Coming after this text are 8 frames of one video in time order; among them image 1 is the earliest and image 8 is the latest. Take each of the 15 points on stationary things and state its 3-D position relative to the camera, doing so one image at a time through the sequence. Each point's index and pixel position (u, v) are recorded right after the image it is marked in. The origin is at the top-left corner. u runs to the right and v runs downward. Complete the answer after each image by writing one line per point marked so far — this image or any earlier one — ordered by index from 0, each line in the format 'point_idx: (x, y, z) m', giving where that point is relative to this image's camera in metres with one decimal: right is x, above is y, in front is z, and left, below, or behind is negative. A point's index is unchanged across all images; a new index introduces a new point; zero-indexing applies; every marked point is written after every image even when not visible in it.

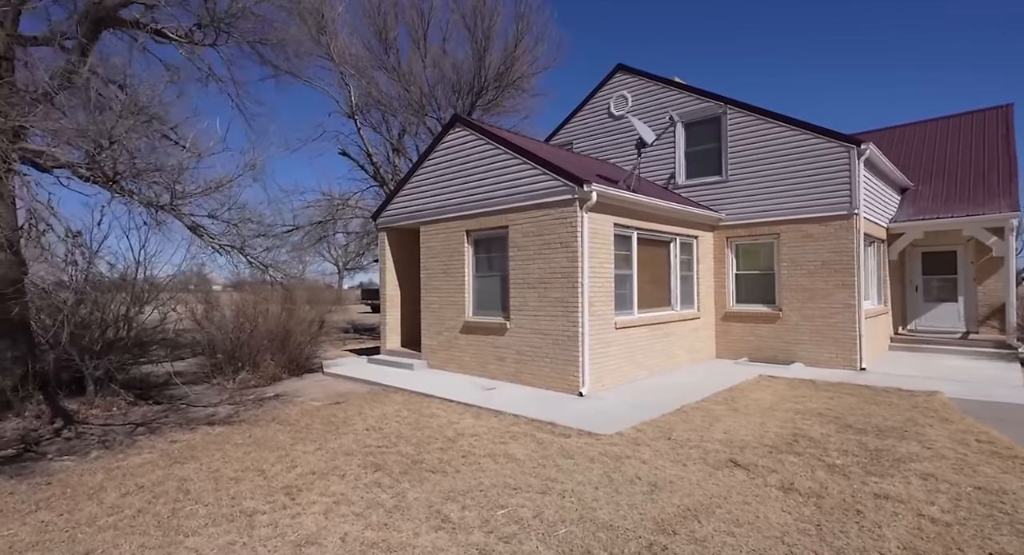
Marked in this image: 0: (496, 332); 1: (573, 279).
0: (-0.3, -1.0, +9.7) m
1: (+1.0, 0.0, +8.5) m
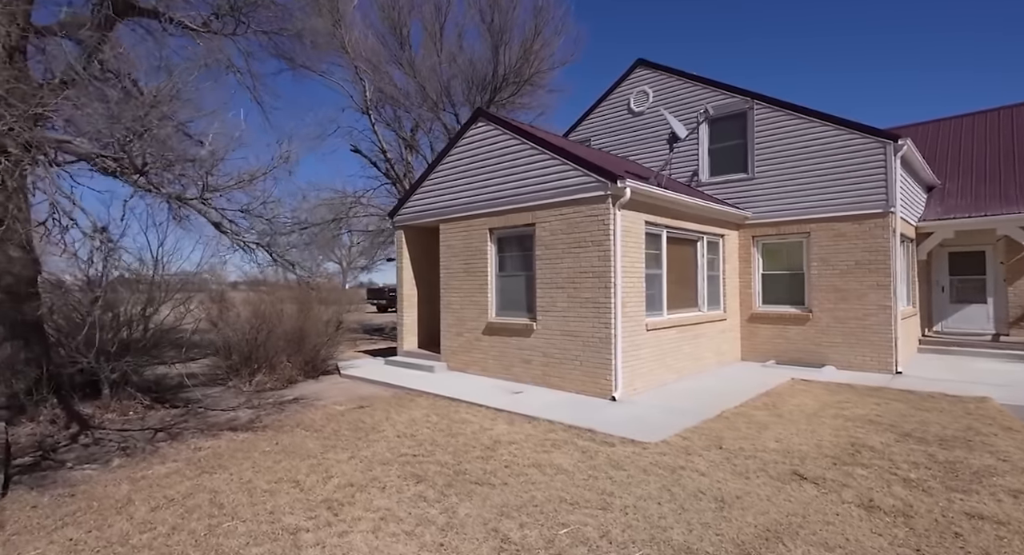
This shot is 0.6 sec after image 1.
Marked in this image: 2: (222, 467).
0: (+0.2, -1.0, +9.4) m
1: (+1.4, 0.0, +8.2) m
2: (-2.8, -1.9, +5.2) m
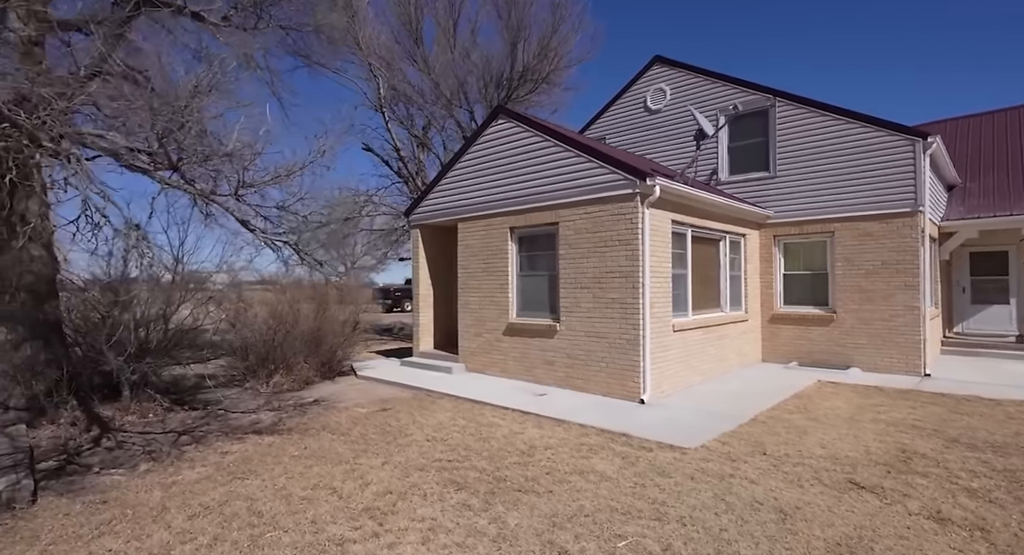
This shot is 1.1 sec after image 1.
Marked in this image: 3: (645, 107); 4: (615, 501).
0: (+0.6, -1.0, +9.2) m
1: (+1.8, 0.0, +8.0) m
2: (-2.5, -1.9, +5.0) m
3: (+3.6, +4.7, +14.3) m
4: (+0.8, -1.8, +4.2) m
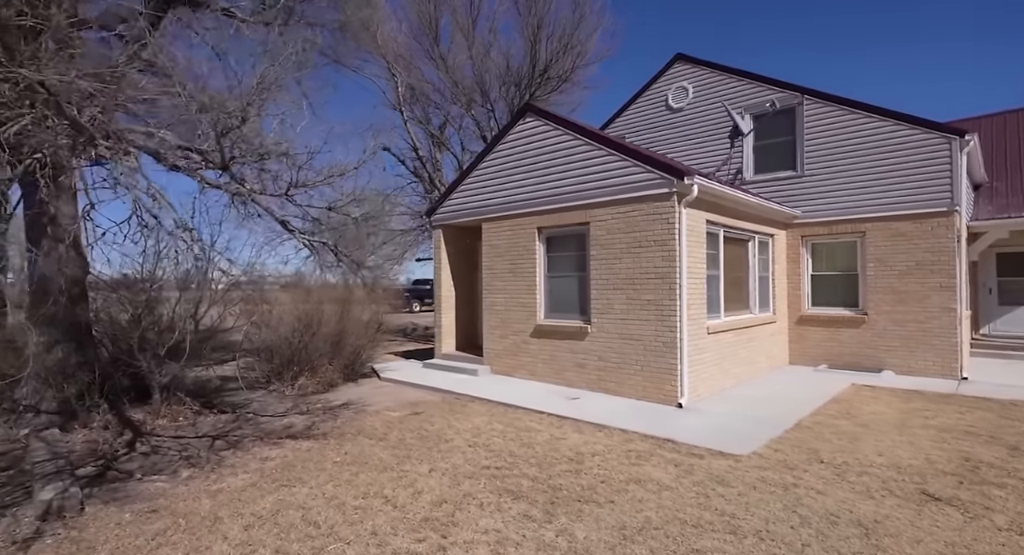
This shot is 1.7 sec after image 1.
0: (+1.1, -1.0, +9.1) m
1: (+2.4, 0.0, +7.8) m
2: (-2.0, -1.9, +4.9) m
3: (+4.2, +4.6, +14.1) m
4: (+1.3, -1.8, +4.0) m
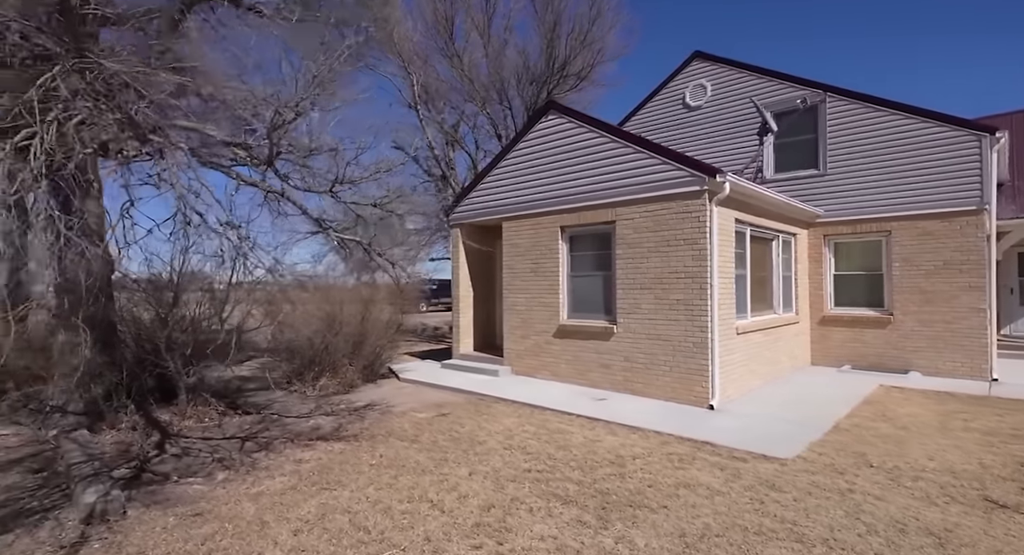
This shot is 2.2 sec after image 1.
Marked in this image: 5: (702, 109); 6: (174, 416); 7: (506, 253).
0: (+1.5, -1.0, +9.0) m
1: (+2.8, 0.0, +7.7) m
2: (-1.6, -1.9, +4.7) m
3: (+4.6, +4.6, +14.0) m
4: (+1.7, -1.8, +3.9) m
5: (+4.9, +4.4, +13.6) m
6: (-4.5, -1.8, +7.0) m
7: (-0.1, +0.5, +10.6) m
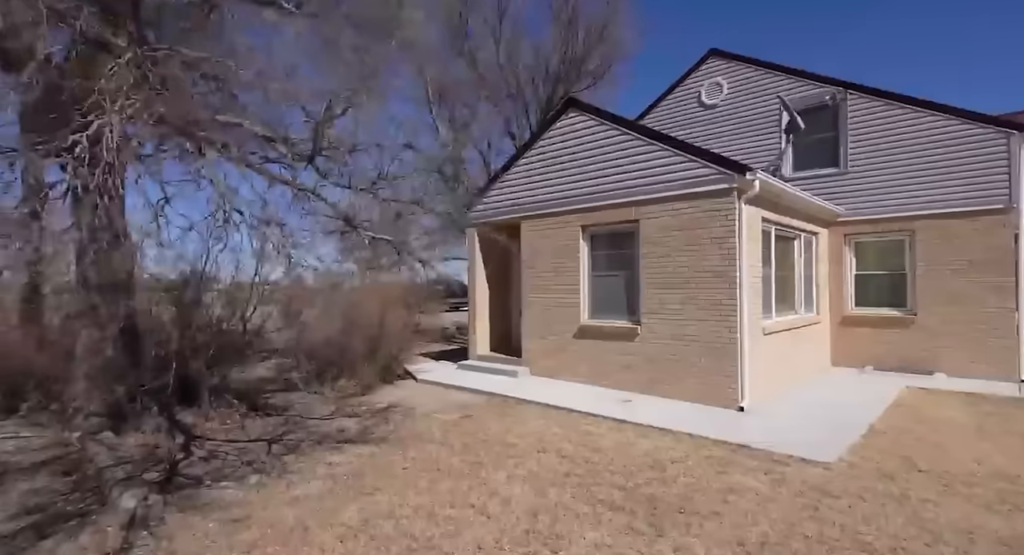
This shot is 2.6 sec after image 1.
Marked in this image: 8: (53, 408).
0: (+1.9, -1.0, +8.8) m
1: (+3.1, 0.0, +7.6) m
2: (-1.2, -1.9, +4.6) m
3: (+5.0, +4.6, +13.9) m
4: (+2.1, -1.8, +3.8) m
5: (+5.3, +4.4, +13.5) m
6: (-4.2, -1.8, +6.9) m
7: (+0.3, +0.5, +10.4) m
8: (-5.7, -1.6, +6.6) m
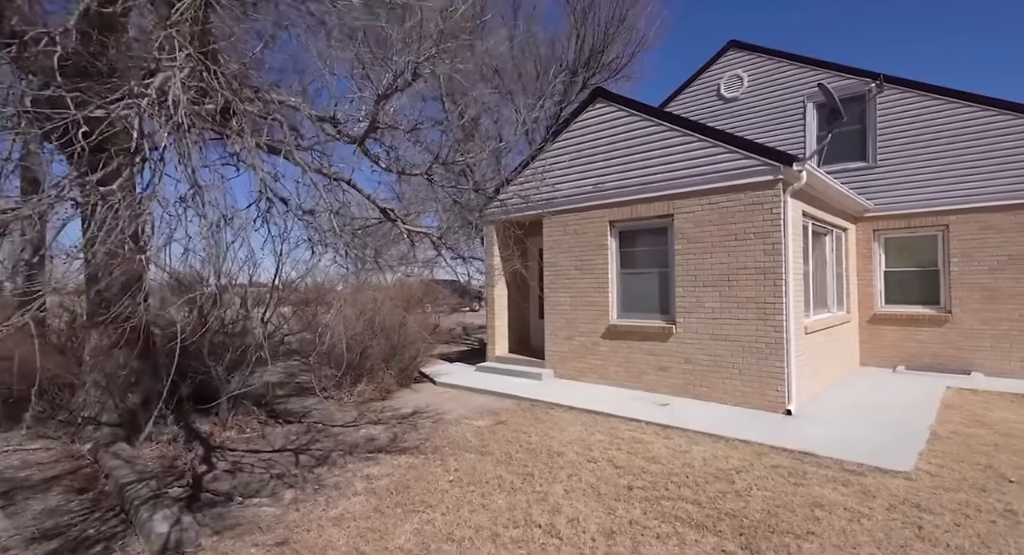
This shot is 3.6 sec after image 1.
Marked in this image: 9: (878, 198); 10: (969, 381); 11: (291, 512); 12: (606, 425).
0: (+2.3, -1.0, +8.5) m
1: (+3.6, 0.0, +7.2) m
2: (-0.7, -1.8, +4.2) m
3: (+5.3, +4.7, +13.5) m
4: (+2.6, -1.7, +3.4) m
5: (+5.7, +4.4, +13.2) m
6: (-3.7, -1.8, +6.4) m
7: (+0.7, +0.5, +10.0) m
8: (-5.3, -1.6, +6.1) m
9: (+7.7, +1.7, +11.0) m
10: (+8.2, -1.9, +9.4) m
11: (-1.7, -1.8, +4.0) m
12: (+1.2, -1.9, +6.8) m
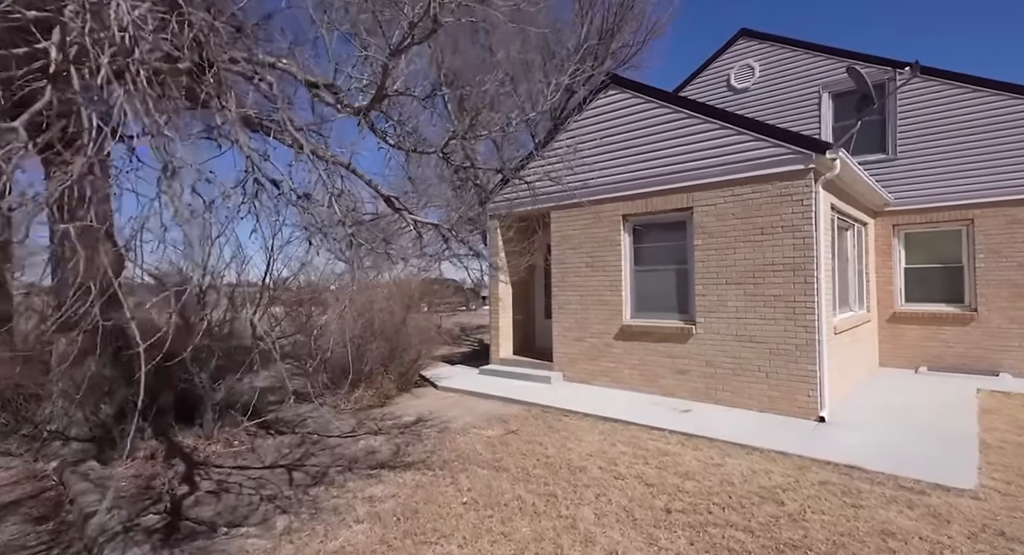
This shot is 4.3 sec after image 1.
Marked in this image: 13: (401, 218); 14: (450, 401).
0: (+2.5, -0.9, +7.9) m
1: (+3.7, +0.1, +6.7) m
2: (-0.5, -1.8, +3.7) m
3: (+5.4, +4.8, +13.0) m
4: (+2.8, -1.7, +2.9) m
5: (+5.8, +4.5, +12.7) m
6: (-3.5, -1.8, +5.9) m
7: (+0.8, +0.6, +9.5) m
8: (-5.1, -1.6, +5.5) m
9: (+7.8, +1.7, +10.5) m
10: (+8.3, -1.8, +8.9) m
11: (-1.5, -1.8, +3.5) m
12: (+1.4, -1.9, +6.3) m
13: (-1.2, +0.6, +5.6) m
14: (-1.0, -2.0, +8.5) m
